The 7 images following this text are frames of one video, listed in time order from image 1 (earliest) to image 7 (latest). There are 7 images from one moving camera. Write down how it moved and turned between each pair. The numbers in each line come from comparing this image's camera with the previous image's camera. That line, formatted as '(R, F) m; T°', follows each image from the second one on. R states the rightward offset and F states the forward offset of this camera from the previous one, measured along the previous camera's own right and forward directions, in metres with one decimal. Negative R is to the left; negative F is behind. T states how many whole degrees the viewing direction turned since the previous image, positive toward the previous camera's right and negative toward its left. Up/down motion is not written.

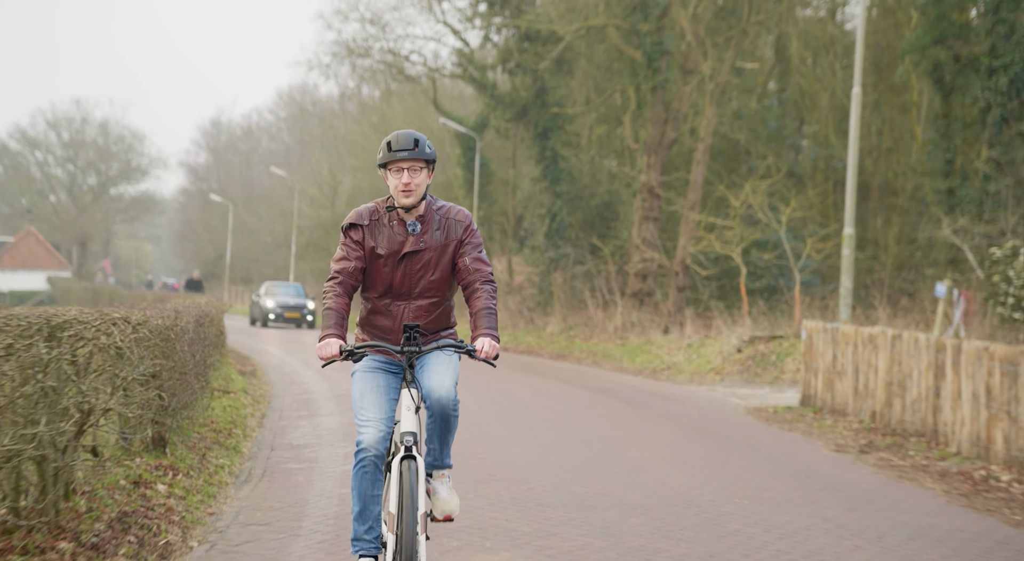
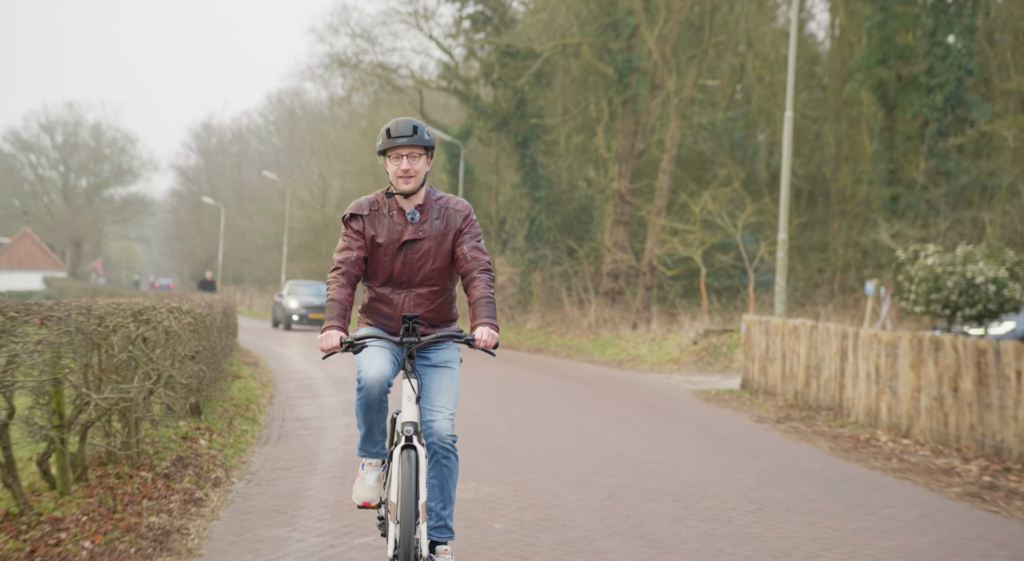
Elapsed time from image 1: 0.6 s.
(+0.2, -2.0) m; +1°
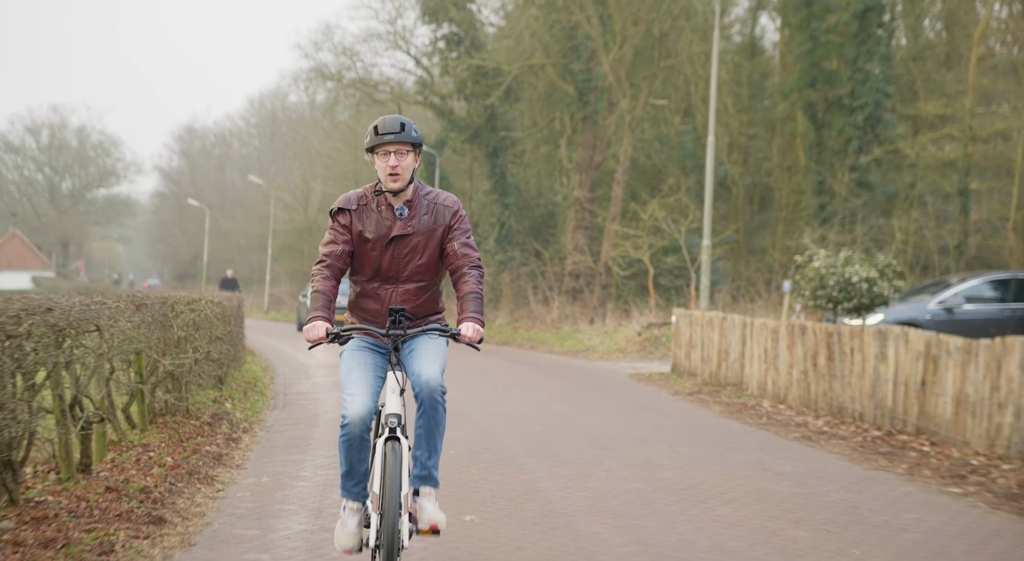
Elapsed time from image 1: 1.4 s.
(+0.3, -2.7) m; +1°
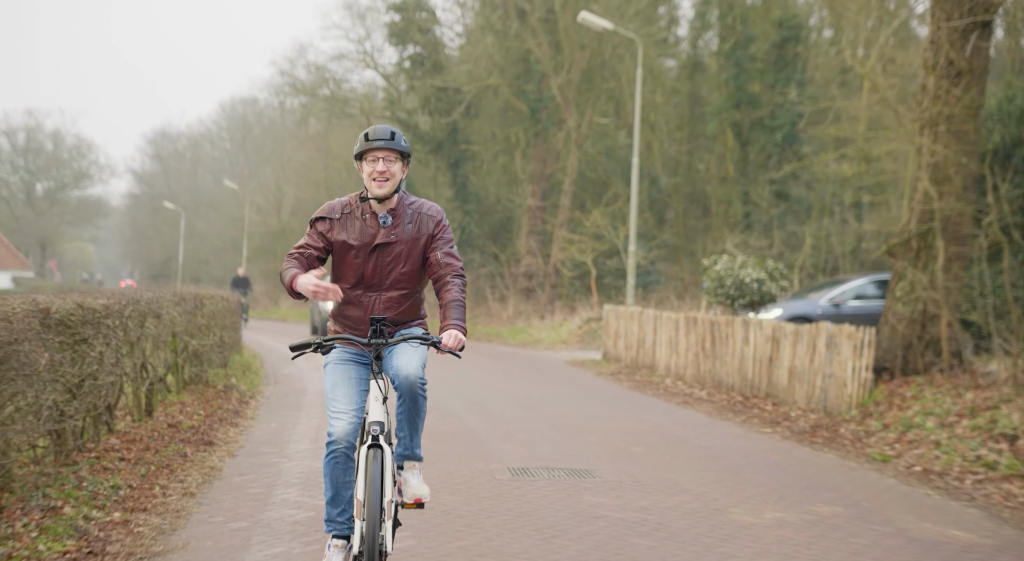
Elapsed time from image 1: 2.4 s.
(+0.3, -3.1) m; +2°
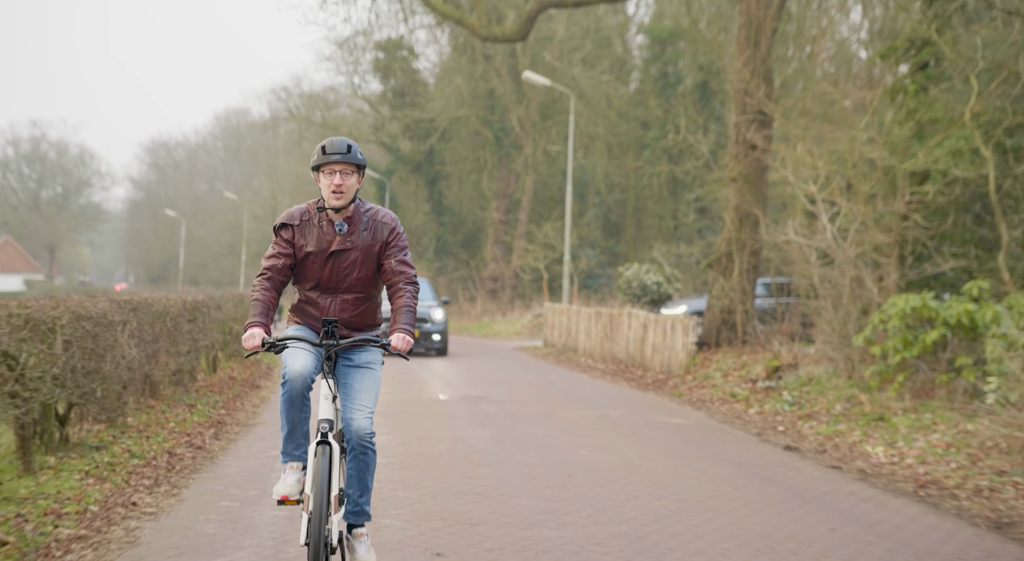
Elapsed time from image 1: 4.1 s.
(+0.7, -5.5) m; +1°
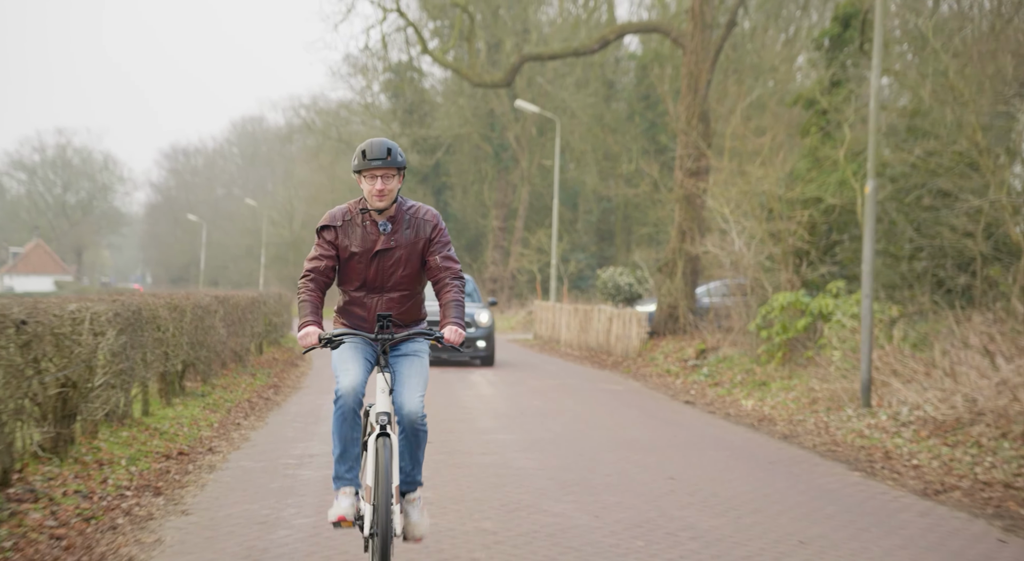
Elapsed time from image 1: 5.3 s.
(+0.4, -4.0) m; 0°
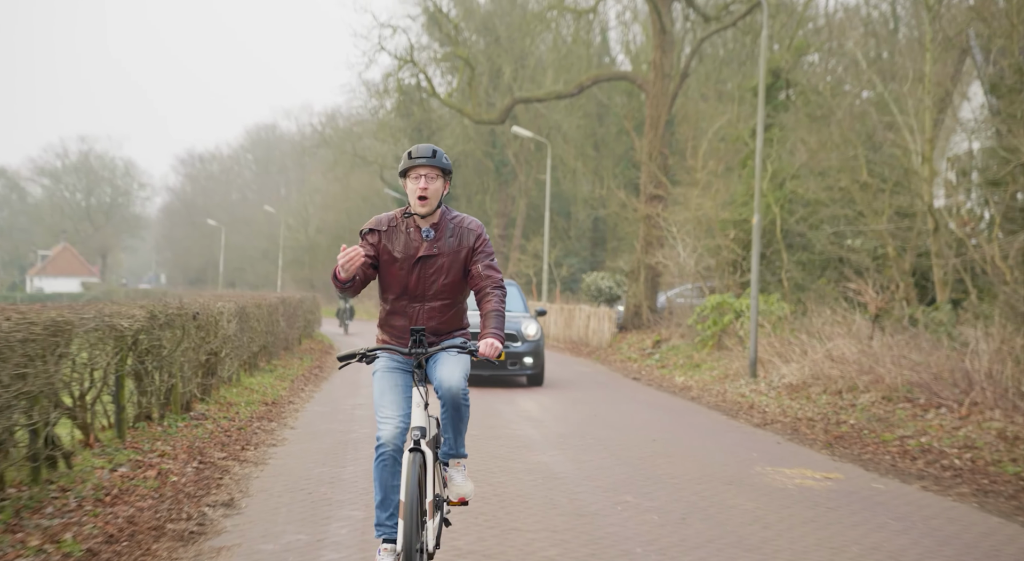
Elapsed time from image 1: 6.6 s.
(+0.3, -4.3) m; 0°
